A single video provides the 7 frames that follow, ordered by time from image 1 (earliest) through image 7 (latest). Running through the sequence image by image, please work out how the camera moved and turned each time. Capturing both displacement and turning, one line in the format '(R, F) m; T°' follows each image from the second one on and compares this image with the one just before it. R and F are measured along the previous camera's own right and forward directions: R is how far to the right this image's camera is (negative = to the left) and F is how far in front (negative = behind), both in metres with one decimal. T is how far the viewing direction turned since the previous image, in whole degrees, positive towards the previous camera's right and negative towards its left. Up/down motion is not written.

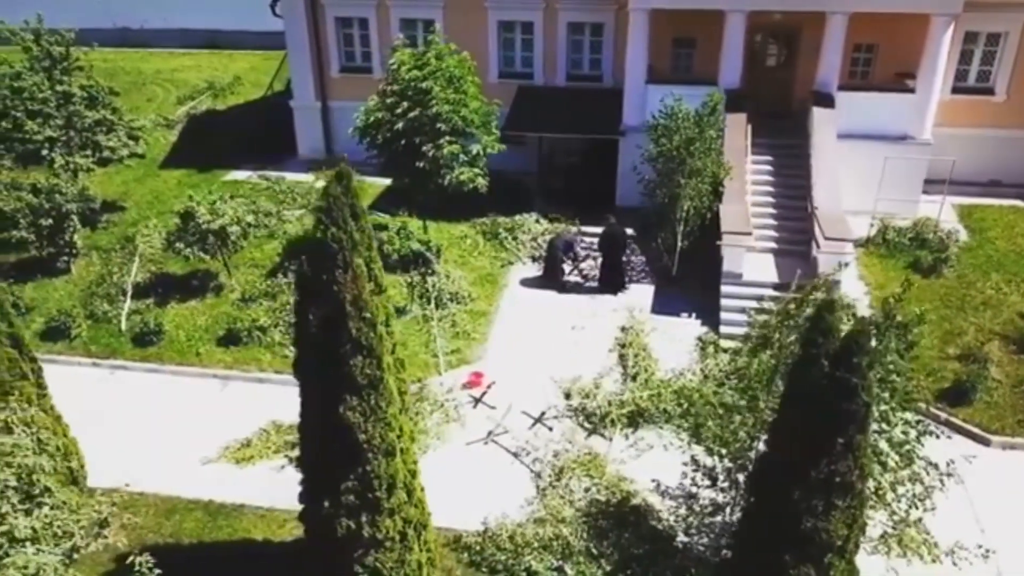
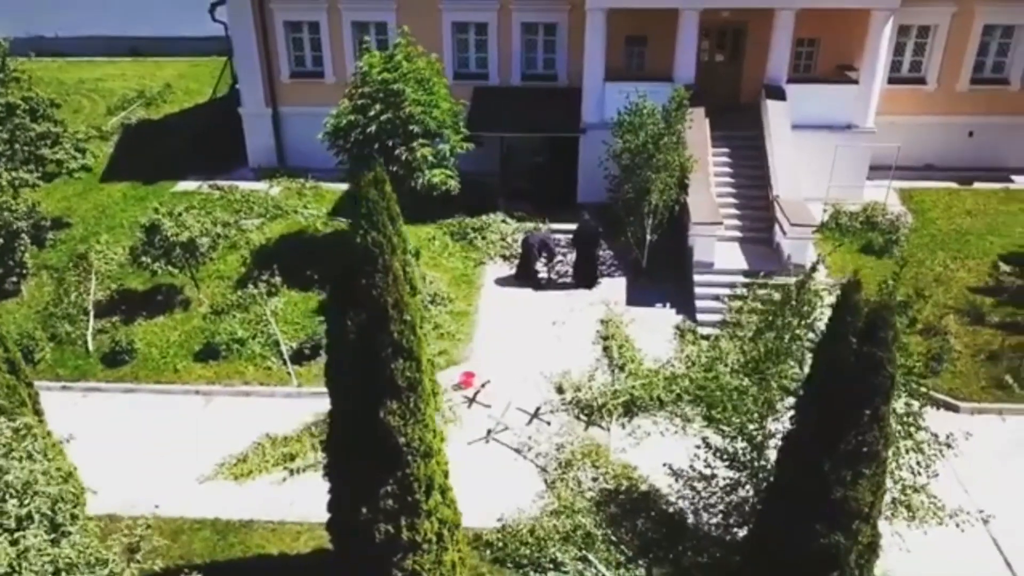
(-1.2, -0.1) m; +5°
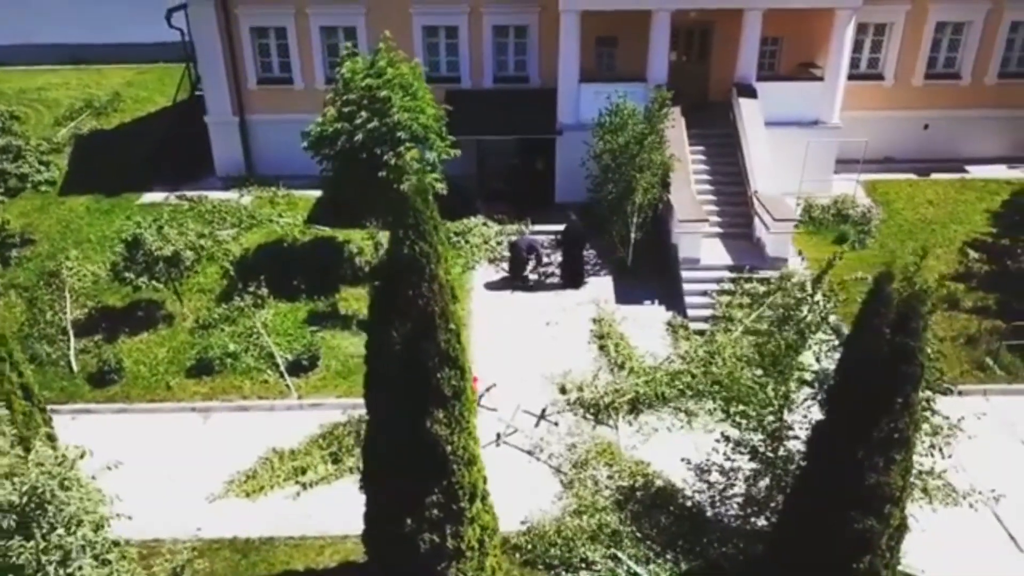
(-1.1, 0.0) m; +4°
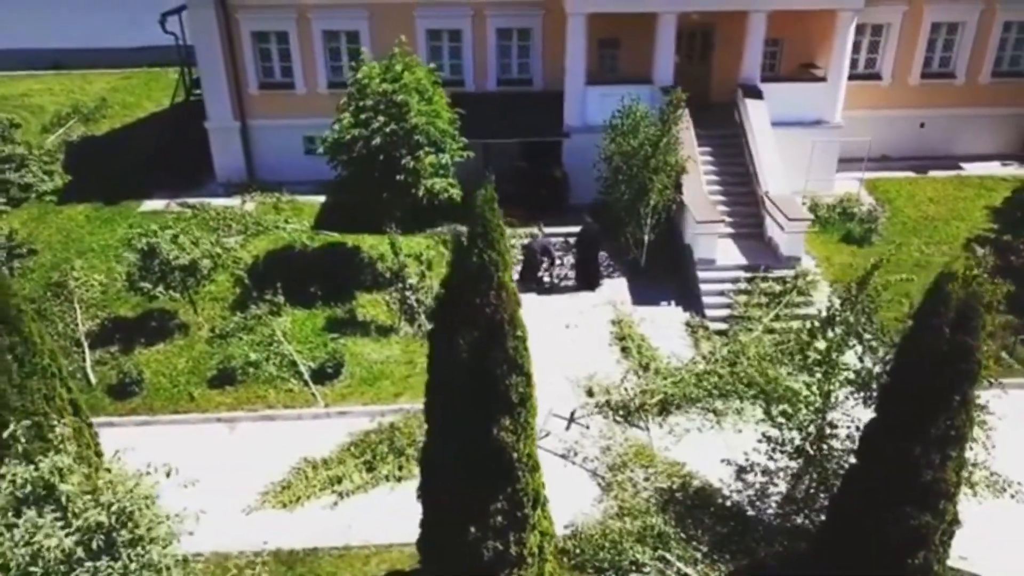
(-1.0, 0.0) m; +2°
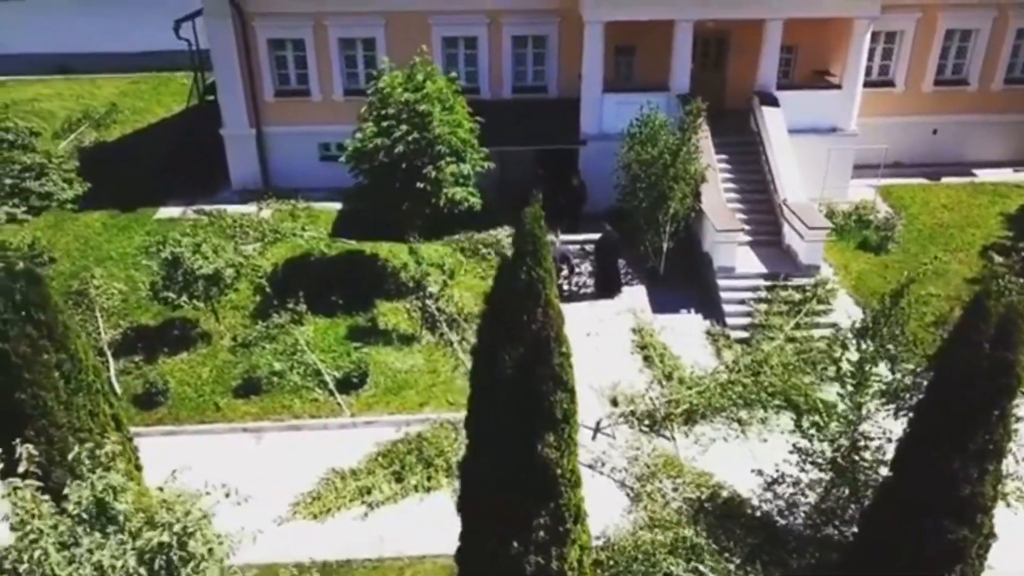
(-0.5, -0.1) m; 0°
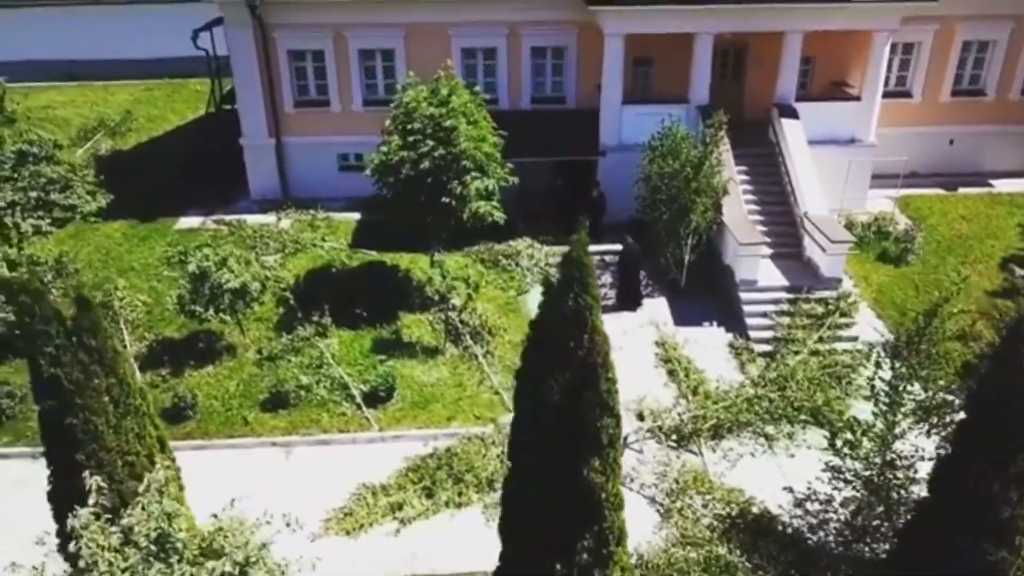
(-0.5, -0.1) m; 0°
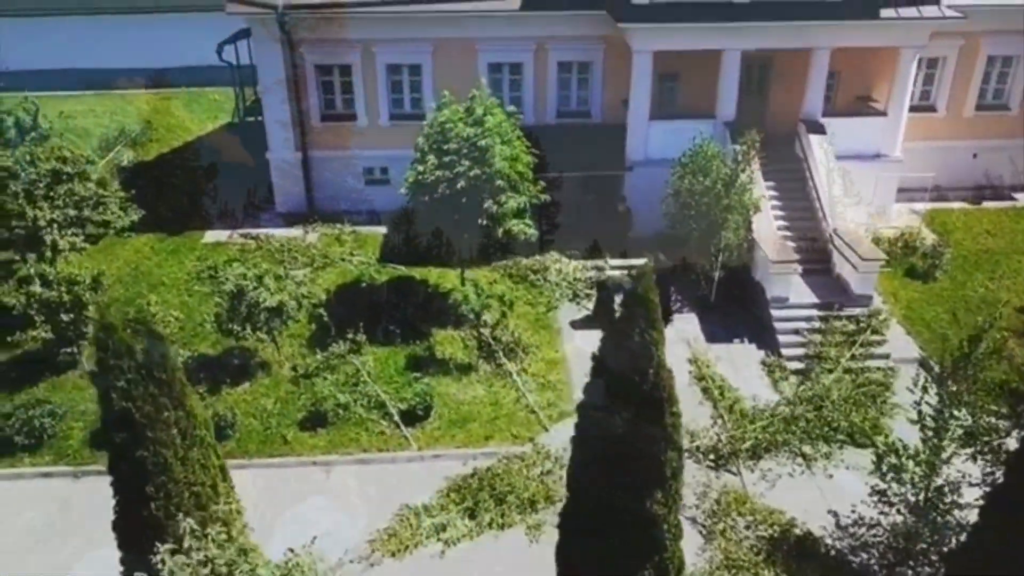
(-0.7, -0.1) m; 0°
